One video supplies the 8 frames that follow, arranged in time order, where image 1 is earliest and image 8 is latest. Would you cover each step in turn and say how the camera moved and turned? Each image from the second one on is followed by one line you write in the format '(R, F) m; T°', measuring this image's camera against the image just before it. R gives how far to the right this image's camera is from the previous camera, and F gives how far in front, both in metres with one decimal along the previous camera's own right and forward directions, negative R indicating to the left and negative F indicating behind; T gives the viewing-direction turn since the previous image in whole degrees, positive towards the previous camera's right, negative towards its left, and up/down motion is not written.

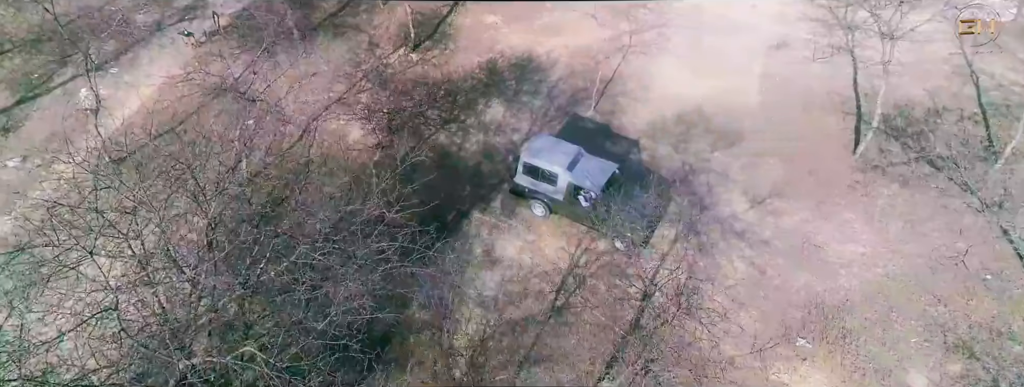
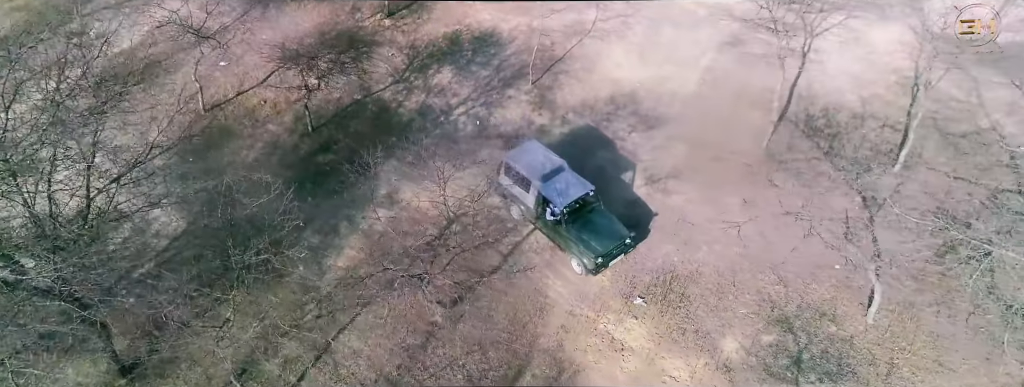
(+3.7, -1.5) m; -5°
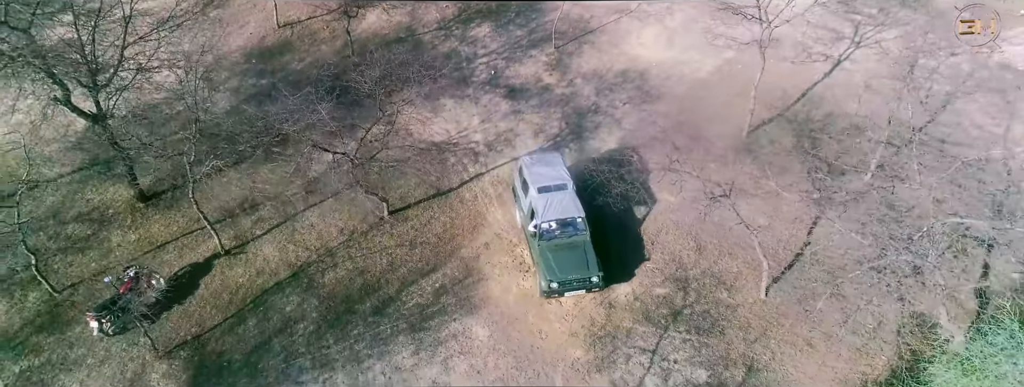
(+4.3, -2.1) m; -11°
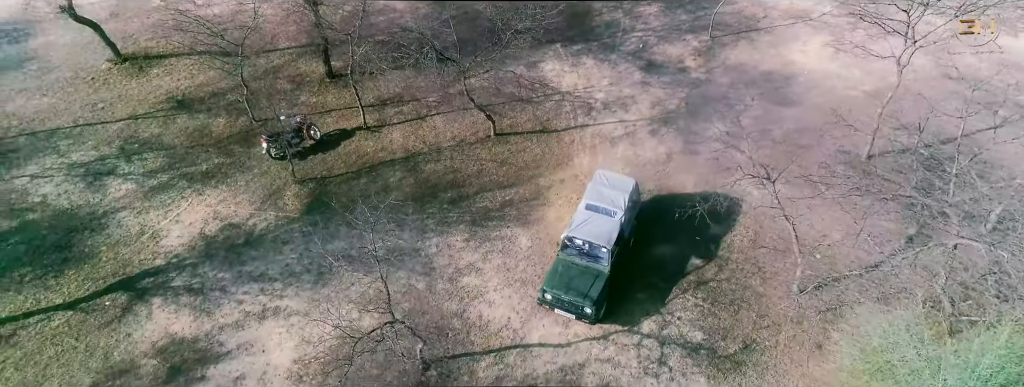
(+4.2, -2.3) m; -19°
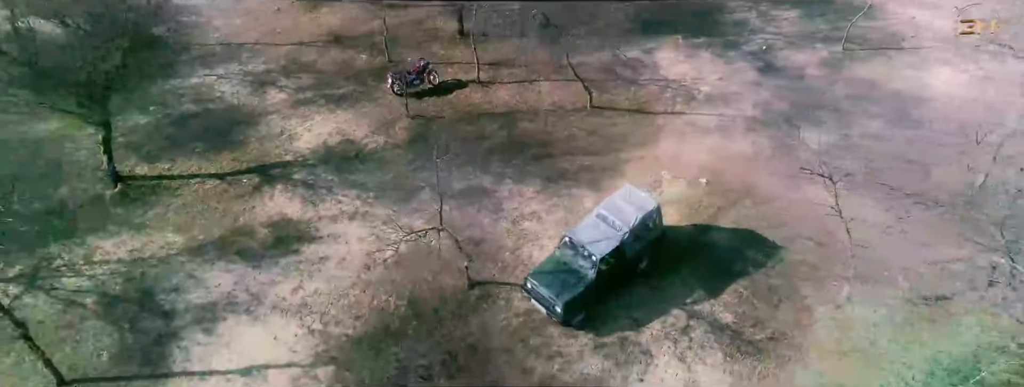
(+2.9, -1.8) m; -14°
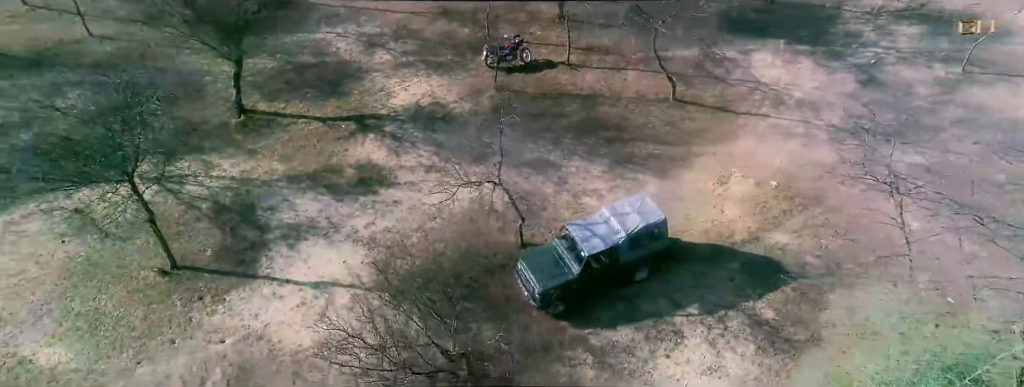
(+2.0, -1.4) m; -11°
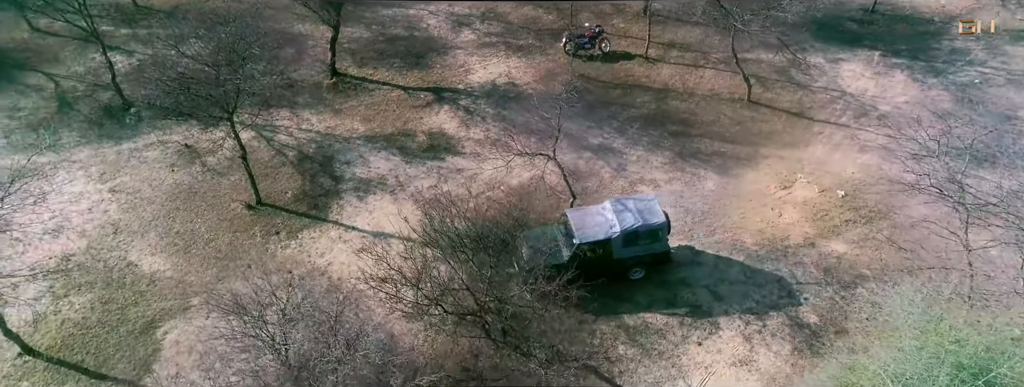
(+1.7, -1.0) m; -9°
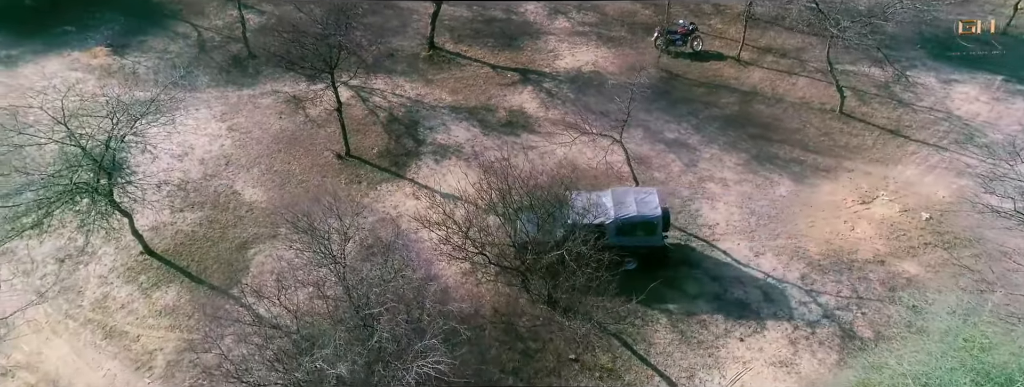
(+2.1, -0.8) m; -11°
